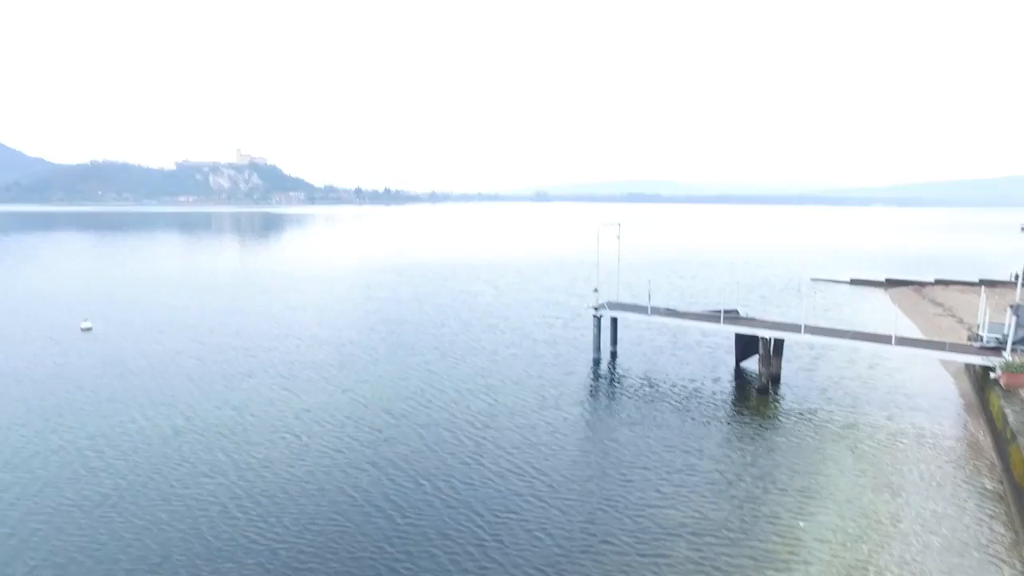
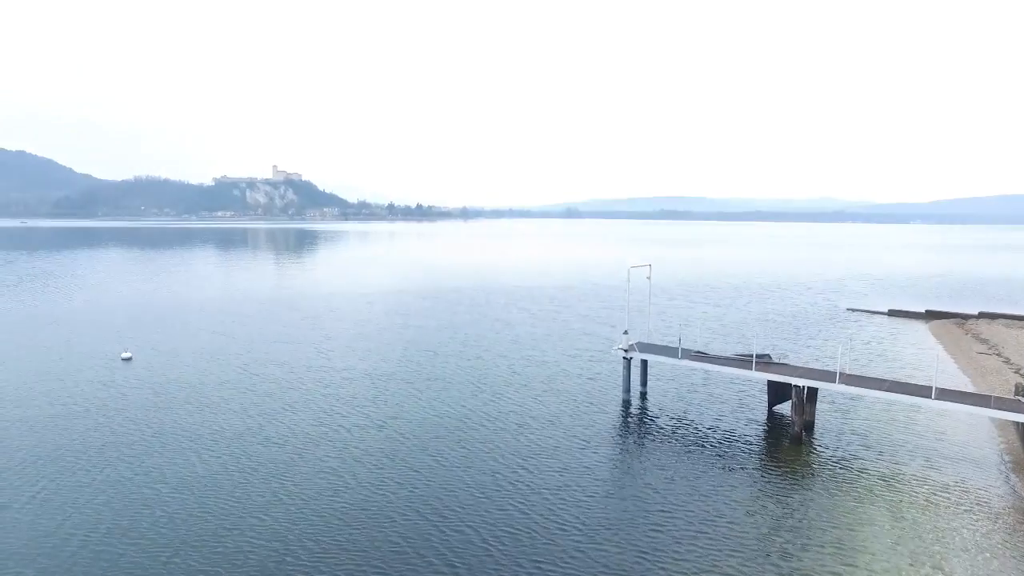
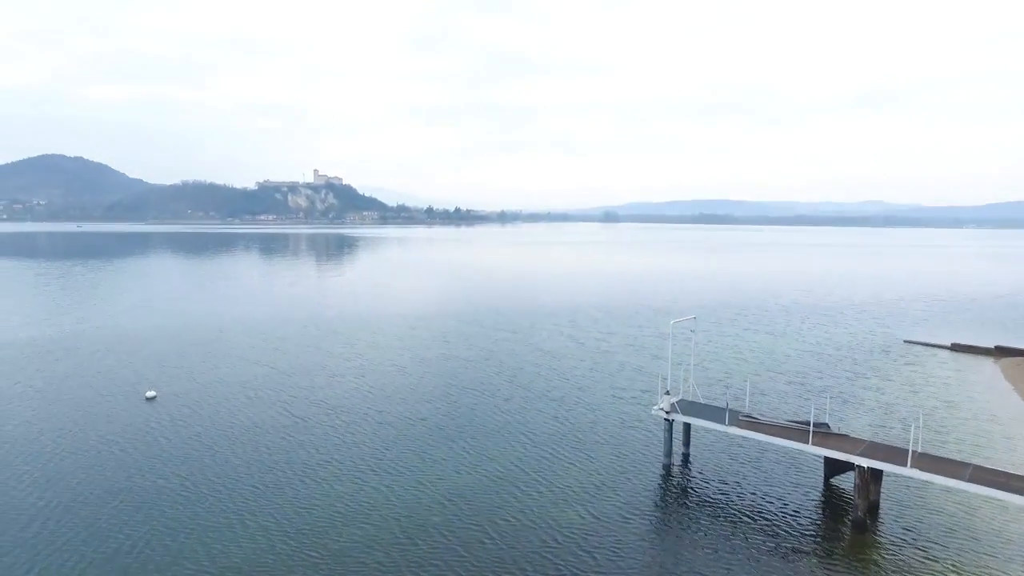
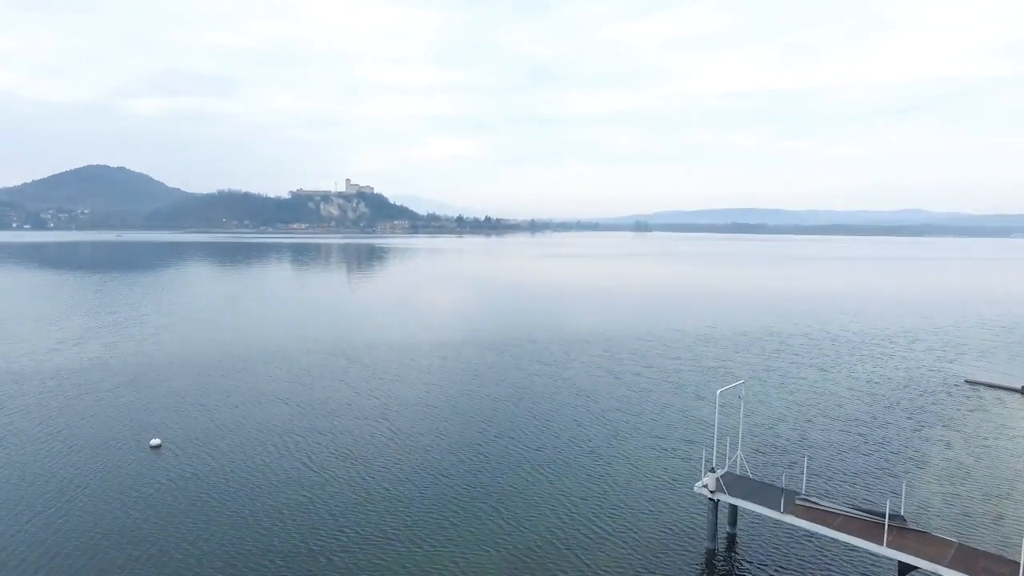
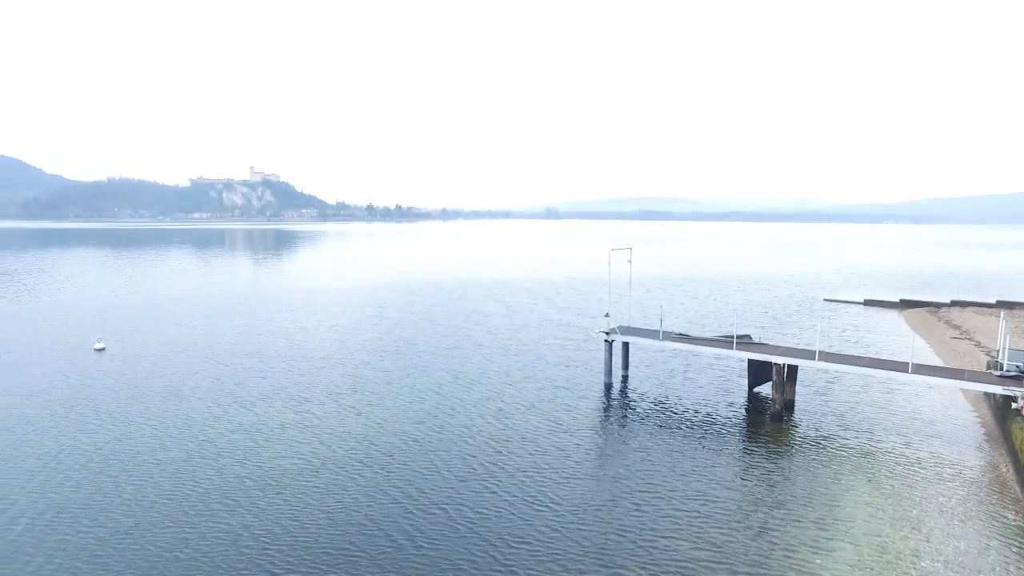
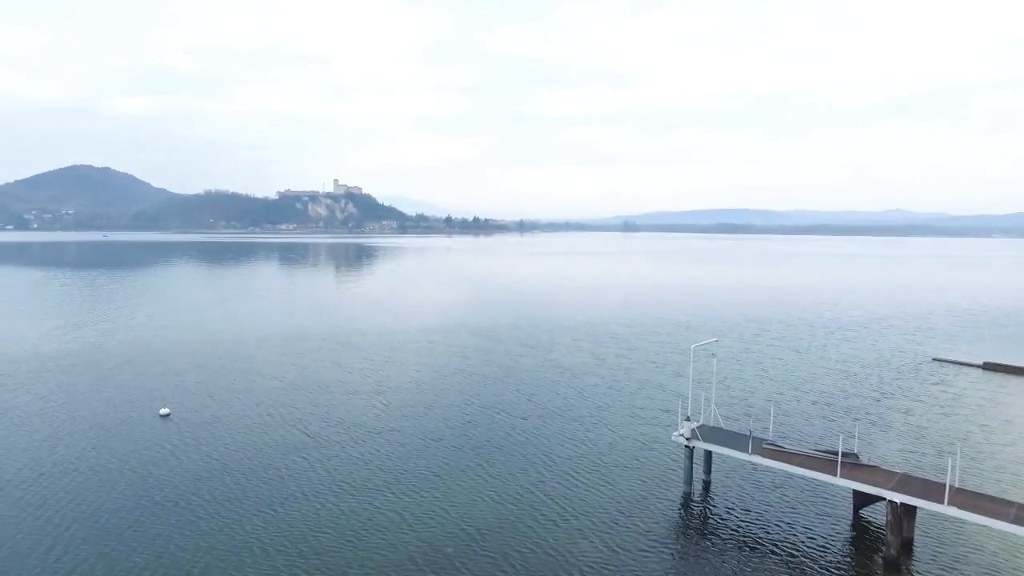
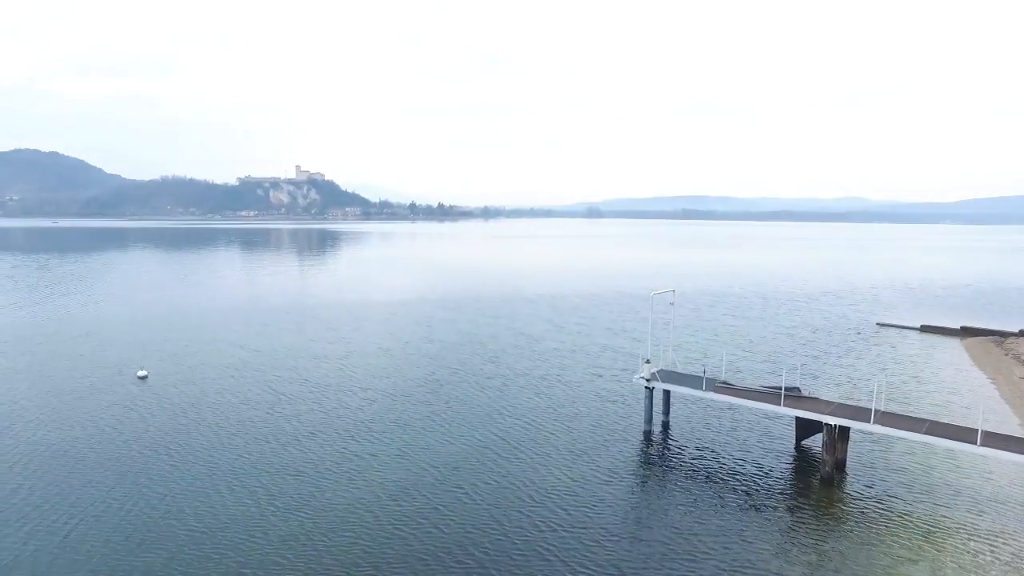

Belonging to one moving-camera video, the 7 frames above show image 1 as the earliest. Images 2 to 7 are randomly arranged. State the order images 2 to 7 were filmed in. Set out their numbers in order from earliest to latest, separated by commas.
5, 2, 7, 3, 6, 4
